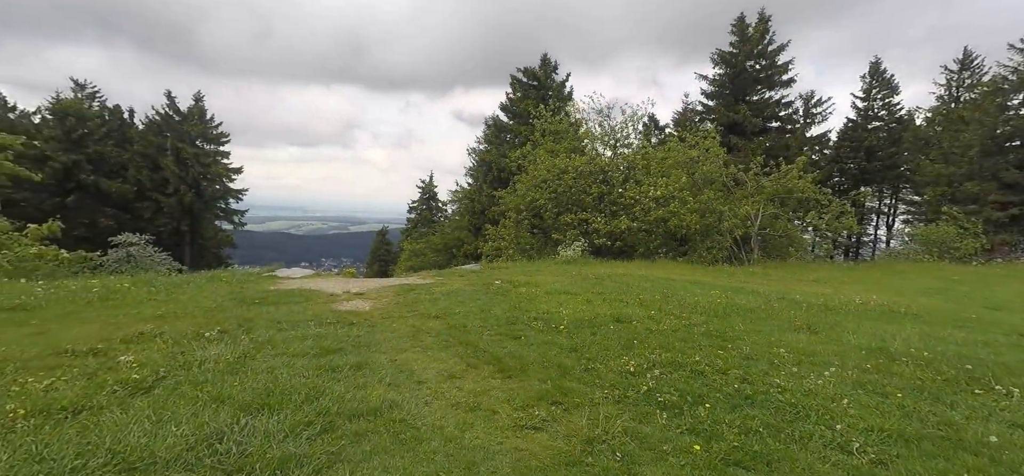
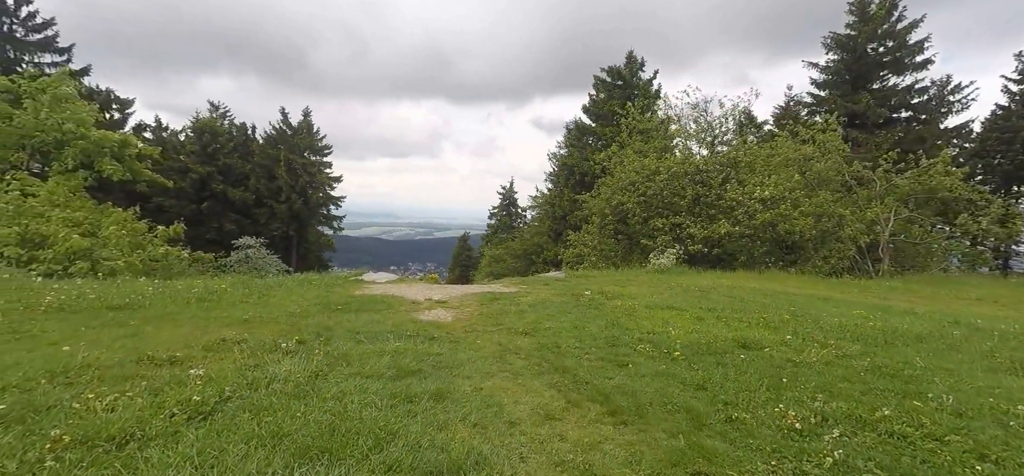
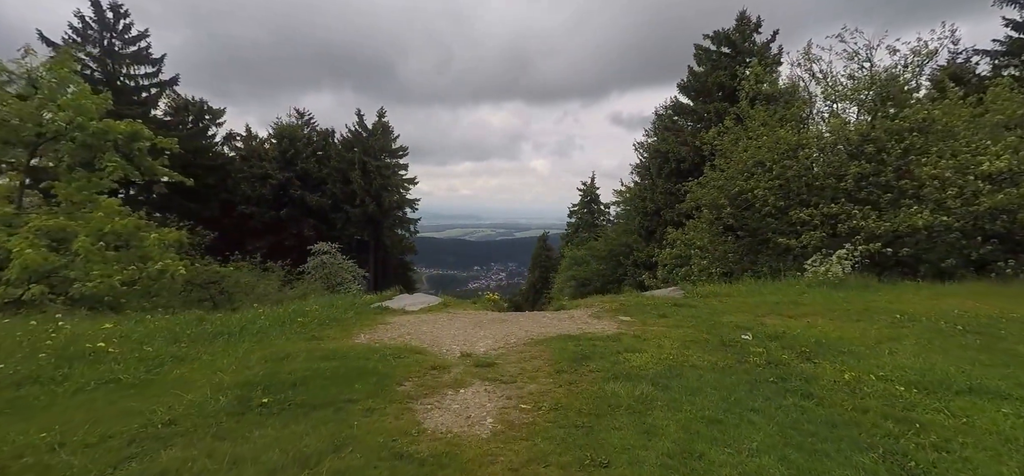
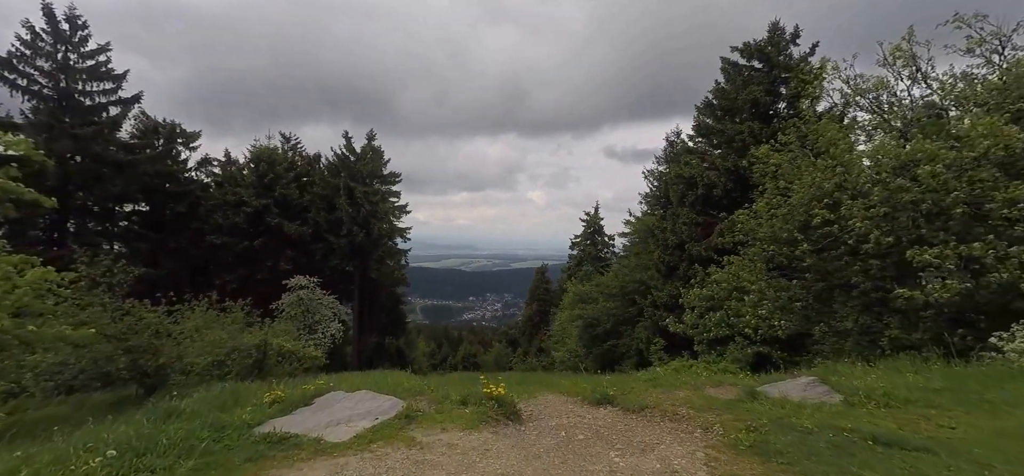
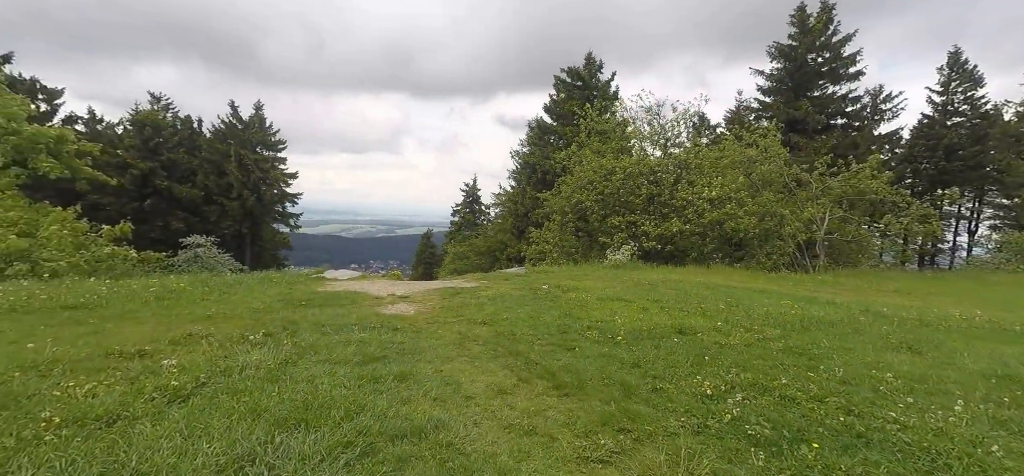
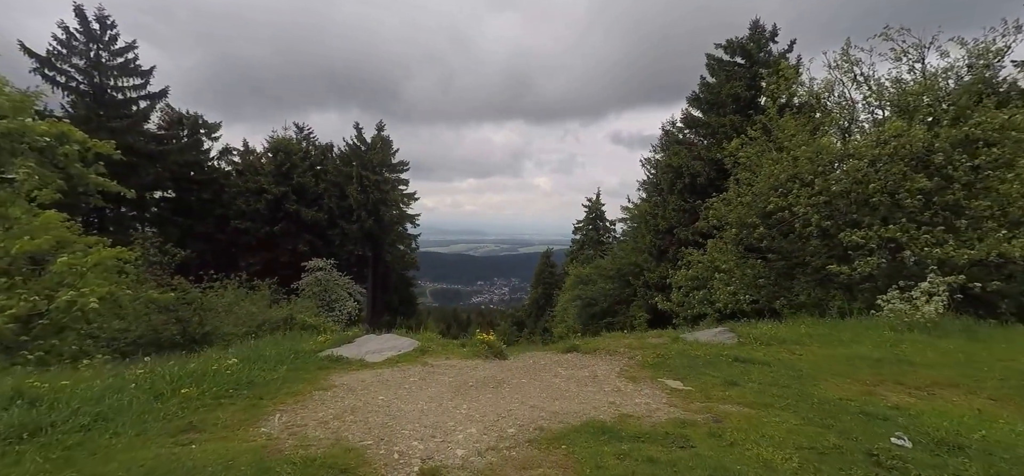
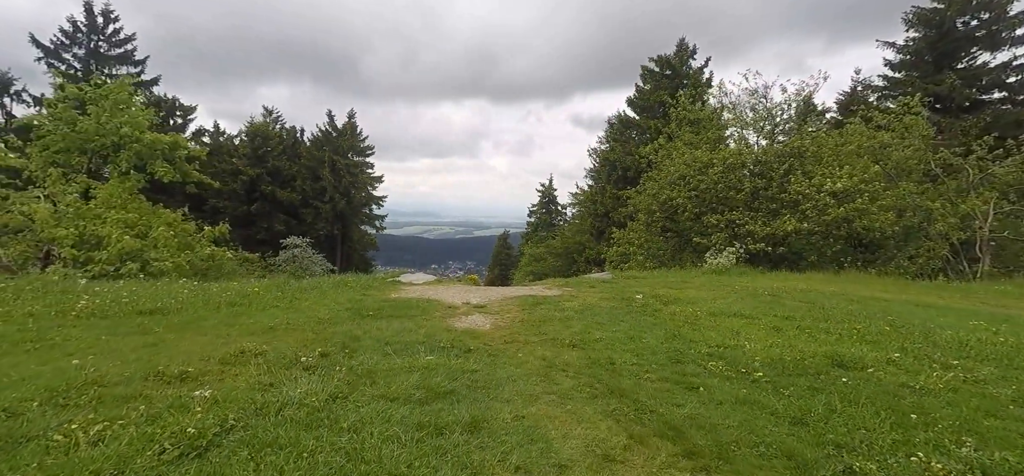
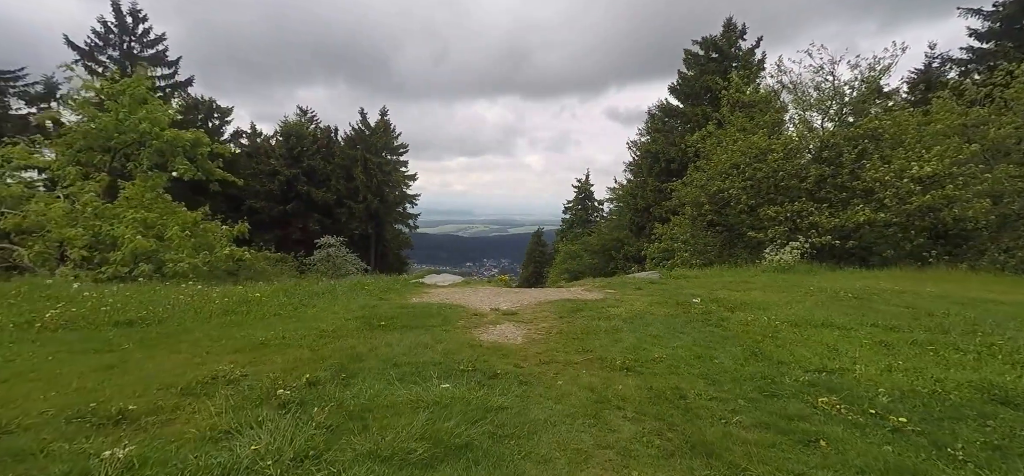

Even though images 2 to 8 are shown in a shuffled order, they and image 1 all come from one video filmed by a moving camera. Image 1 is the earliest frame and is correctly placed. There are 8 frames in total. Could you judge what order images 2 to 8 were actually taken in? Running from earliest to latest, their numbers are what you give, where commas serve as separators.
5, 2, 7, 8, 3, 6, 4
